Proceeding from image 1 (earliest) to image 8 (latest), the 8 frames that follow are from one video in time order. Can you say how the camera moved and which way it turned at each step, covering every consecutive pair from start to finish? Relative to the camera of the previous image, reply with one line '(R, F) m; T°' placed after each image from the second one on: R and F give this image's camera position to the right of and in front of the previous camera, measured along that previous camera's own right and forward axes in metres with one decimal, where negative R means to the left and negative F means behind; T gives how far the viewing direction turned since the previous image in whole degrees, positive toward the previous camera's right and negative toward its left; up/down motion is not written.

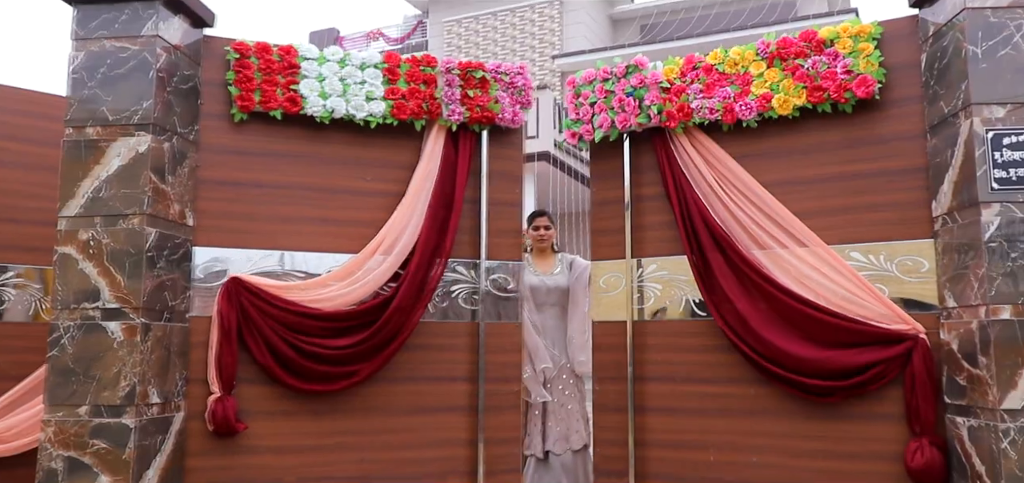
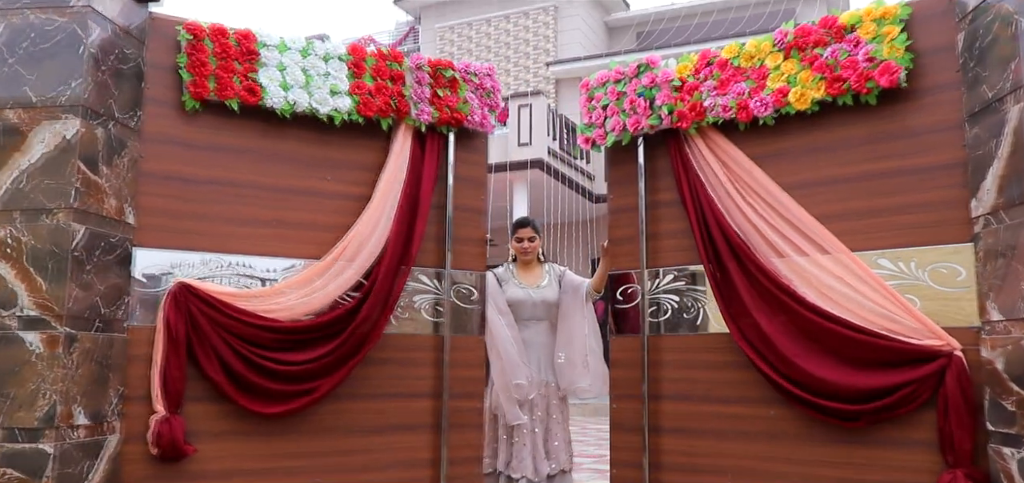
(+0.1, +0.4) m; 0°
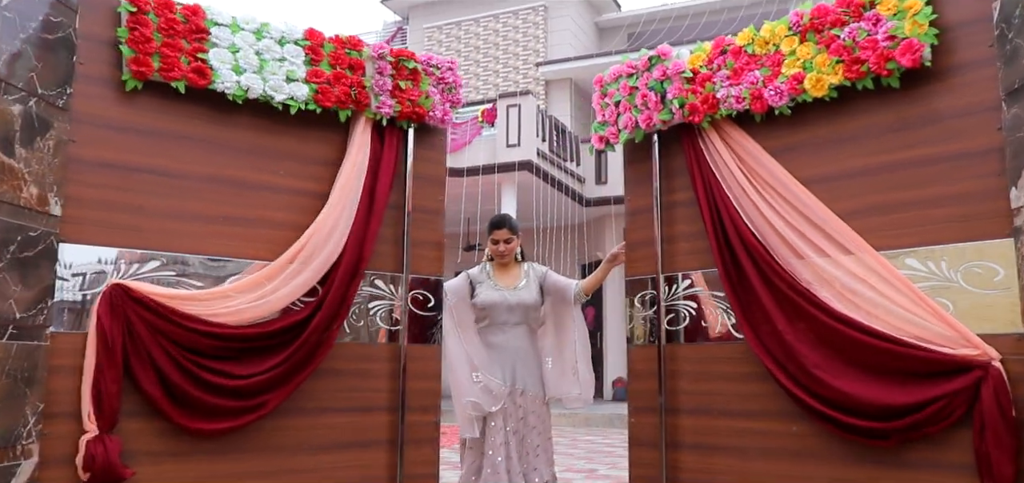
(0.0, +0.4) m; +1°
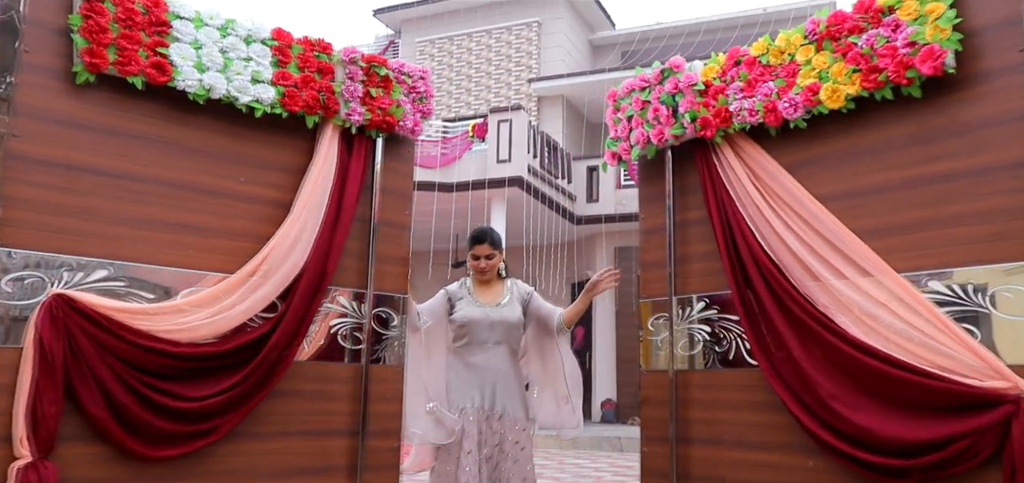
(0.0, +0.2) m; +1°
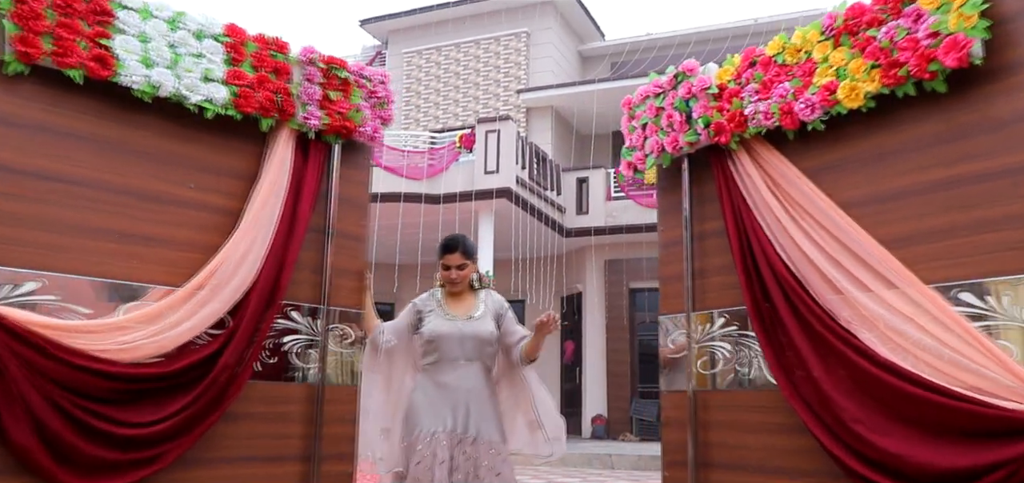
(0.0, +0.3) m; +1°
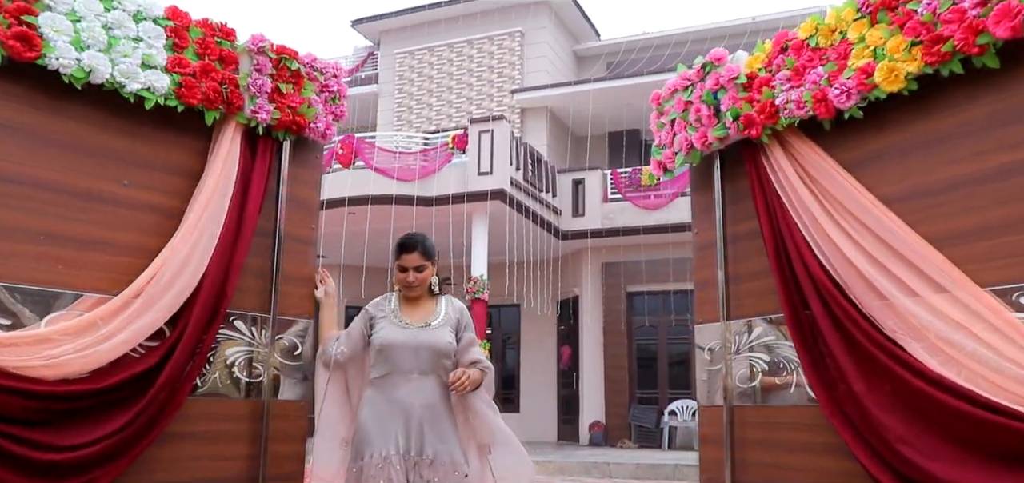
(0.0, +0.3) m; 0°
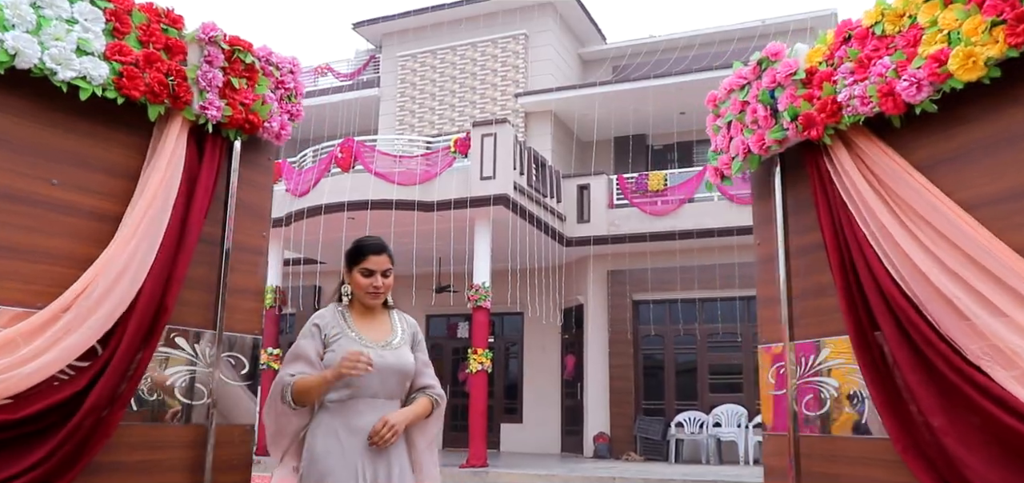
(0.0, +0.3) m; 0°
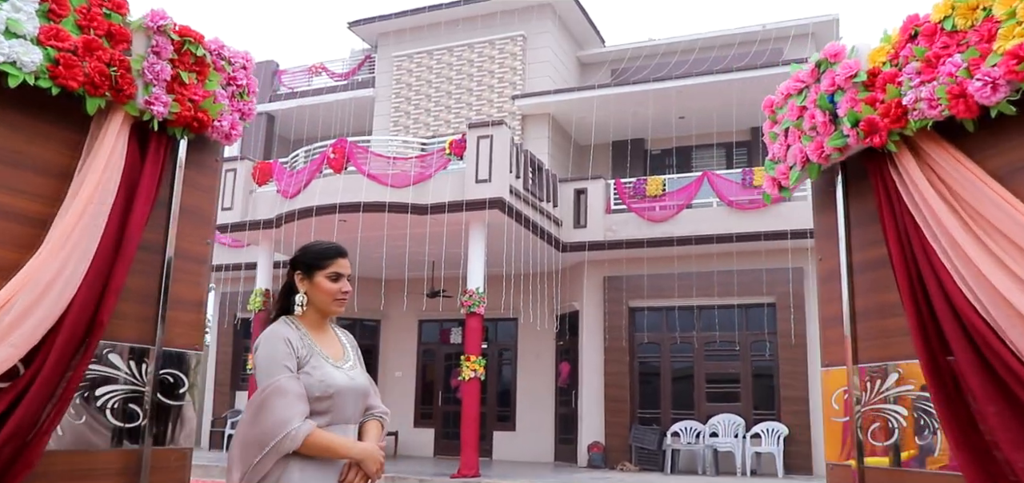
(0.0, +0.3) m; 0°
